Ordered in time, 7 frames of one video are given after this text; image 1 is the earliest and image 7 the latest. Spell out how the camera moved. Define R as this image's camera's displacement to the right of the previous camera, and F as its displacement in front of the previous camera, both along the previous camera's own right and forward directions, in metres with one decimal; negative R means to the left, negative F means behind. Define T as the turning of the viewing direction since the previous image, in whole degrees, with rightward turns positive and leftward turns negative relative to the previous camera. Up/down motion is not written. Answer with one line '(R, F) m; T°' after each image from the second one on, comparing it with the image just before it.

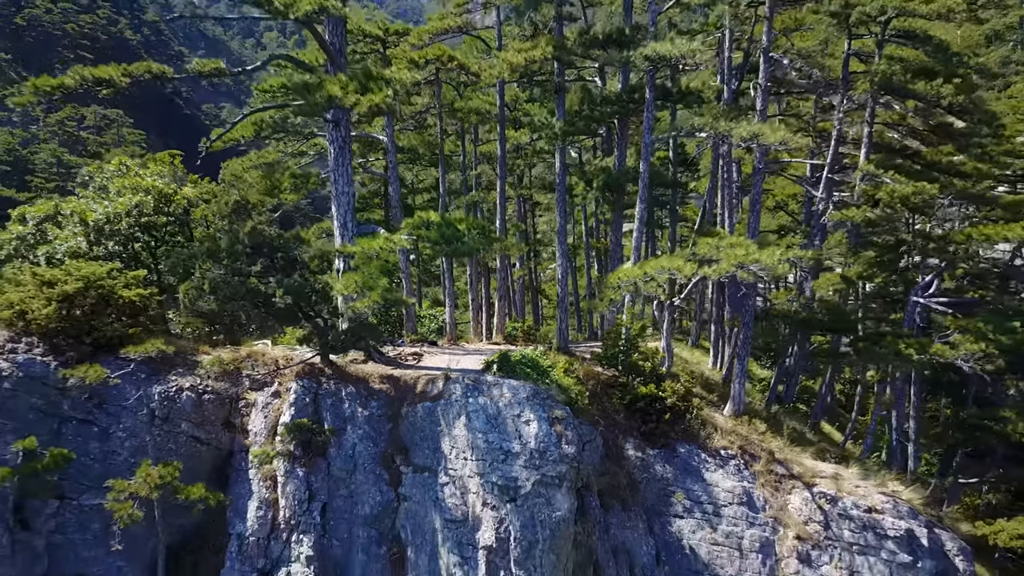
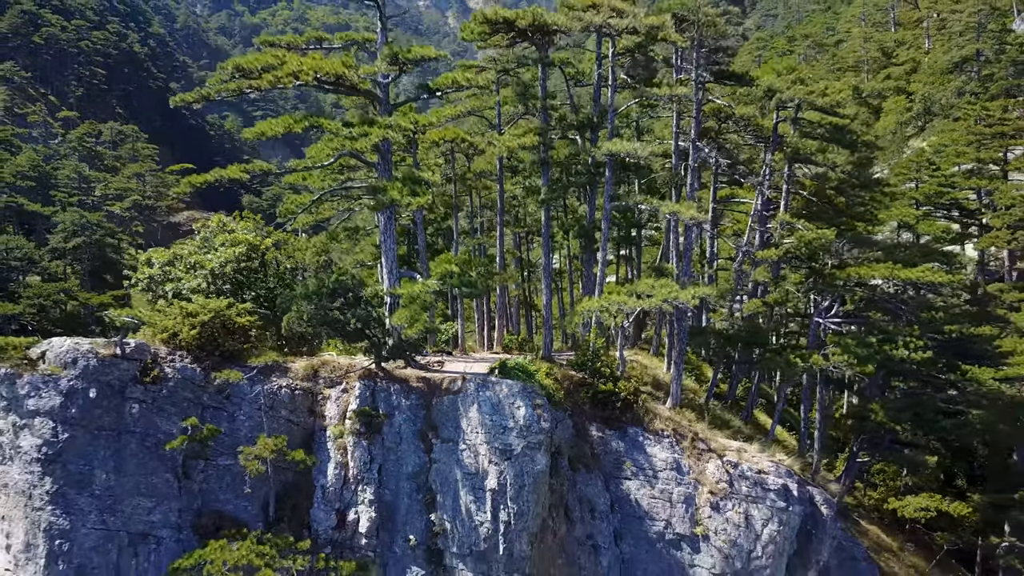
(0.0, -3.3) m; 0°
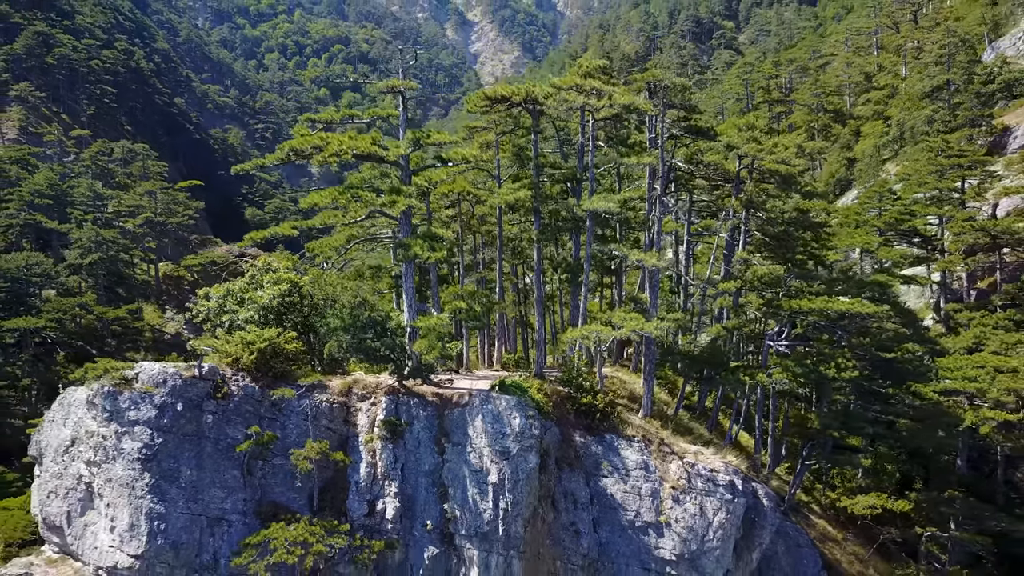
(0.0, -2.5) m; 0°
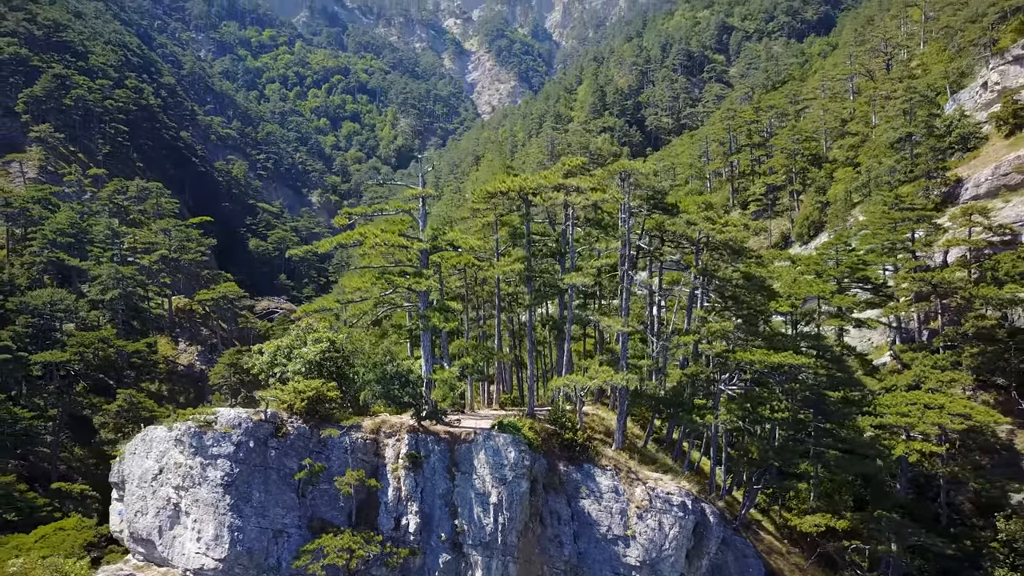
(0.0, -3.5) m; 0°
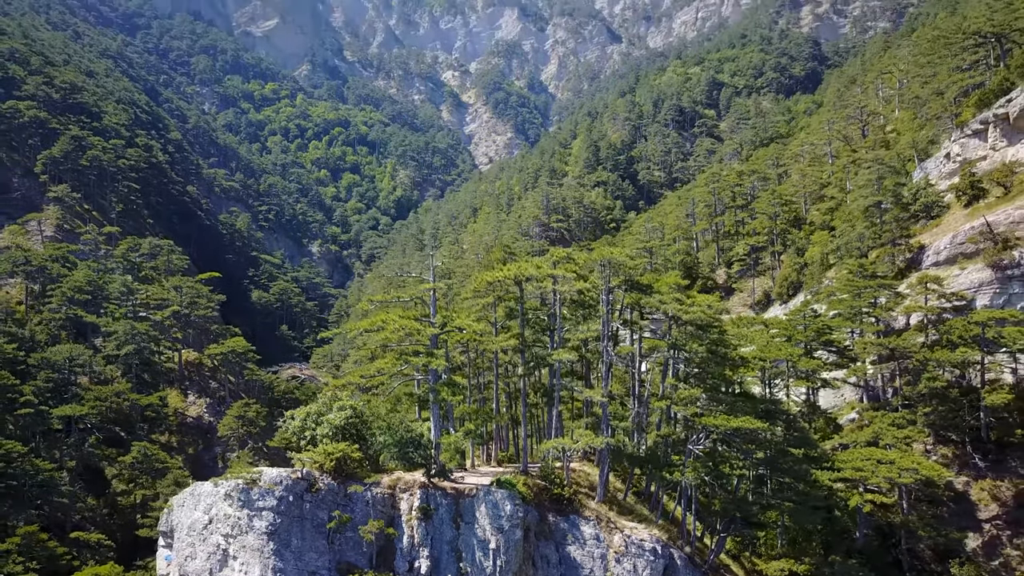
(0.0, -3.2) m; 0°
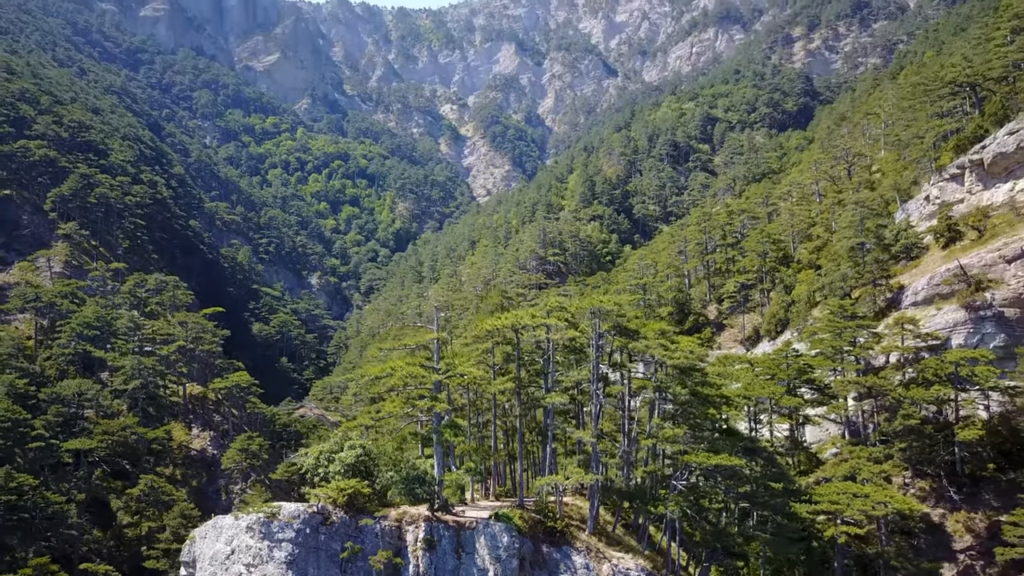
(0.0, -2.0) m; 0°
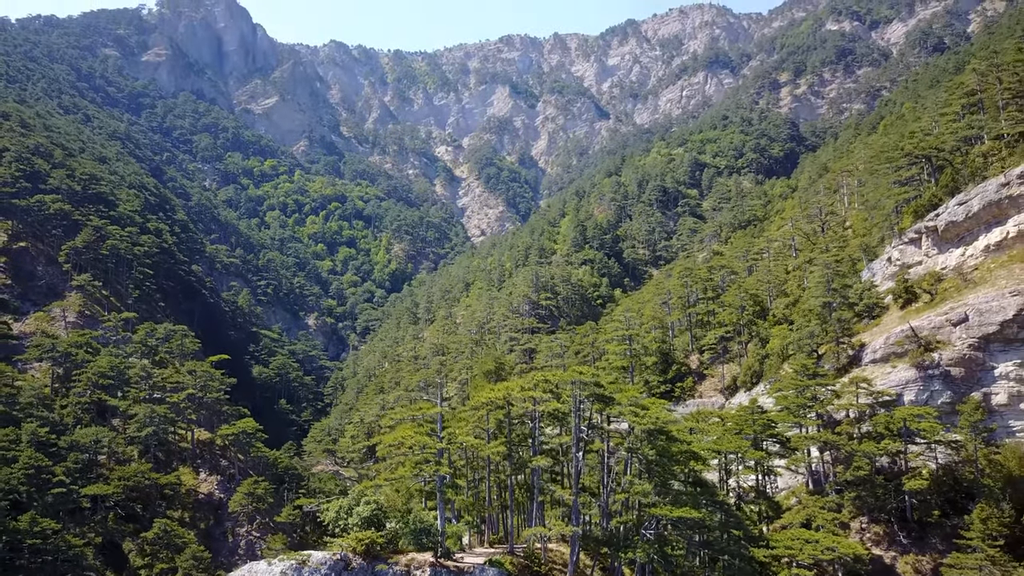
(+0.1, -4.3) m; 0°
